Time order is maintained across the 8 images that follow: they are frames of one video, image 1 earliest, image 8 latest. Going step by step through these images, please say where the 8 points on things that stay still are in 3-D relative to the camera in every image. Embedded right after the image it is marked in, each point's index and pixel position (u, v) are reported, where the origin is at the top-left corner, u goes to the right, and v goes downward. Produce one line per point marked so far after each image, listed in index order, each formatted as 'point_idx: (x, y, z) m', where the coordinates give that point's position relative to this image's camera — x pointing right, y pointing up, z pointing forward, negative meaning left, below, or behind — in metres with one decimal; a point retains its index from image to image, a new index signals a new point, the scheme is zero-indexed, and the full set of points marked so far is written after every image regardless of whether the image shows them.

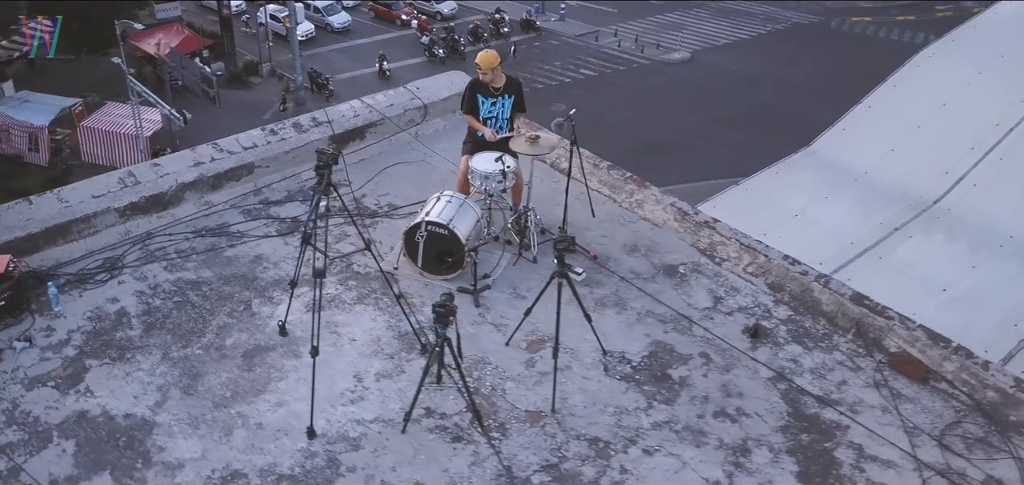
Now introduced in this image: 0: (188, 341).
0: (-2.2, -0.7, +5.8) m
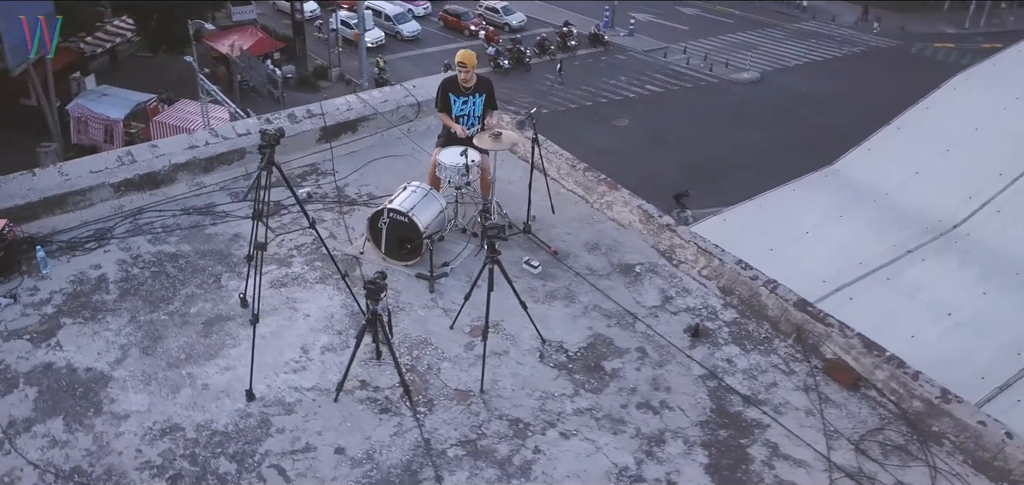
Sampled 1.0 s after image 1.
0: (-2.6, -0.5, +6.2) m
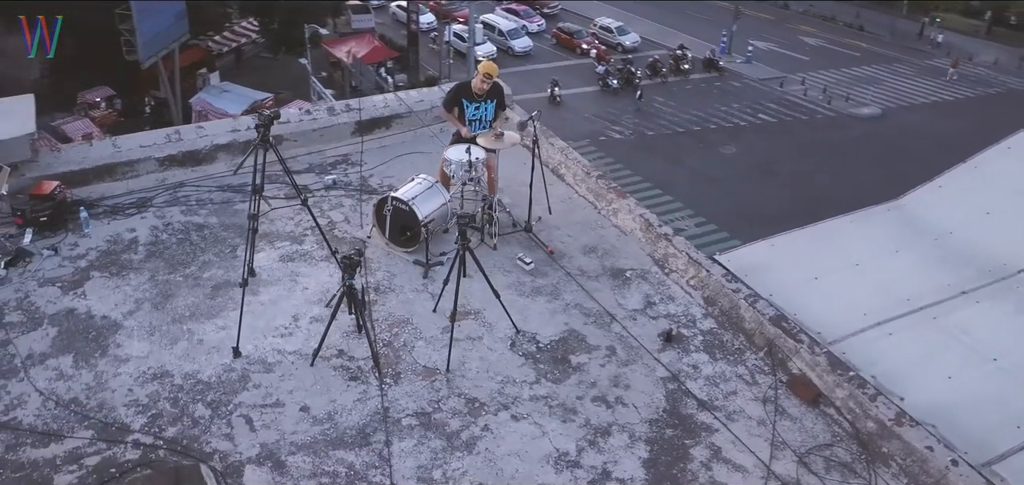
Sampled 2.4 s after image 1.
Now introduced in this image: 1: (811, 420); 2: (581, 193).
0: (-2.7, -0.2, +6.9) m
1: (+2.0, -1.2, +5.8) m
2: (+0.7, +0.5, +8.4) m
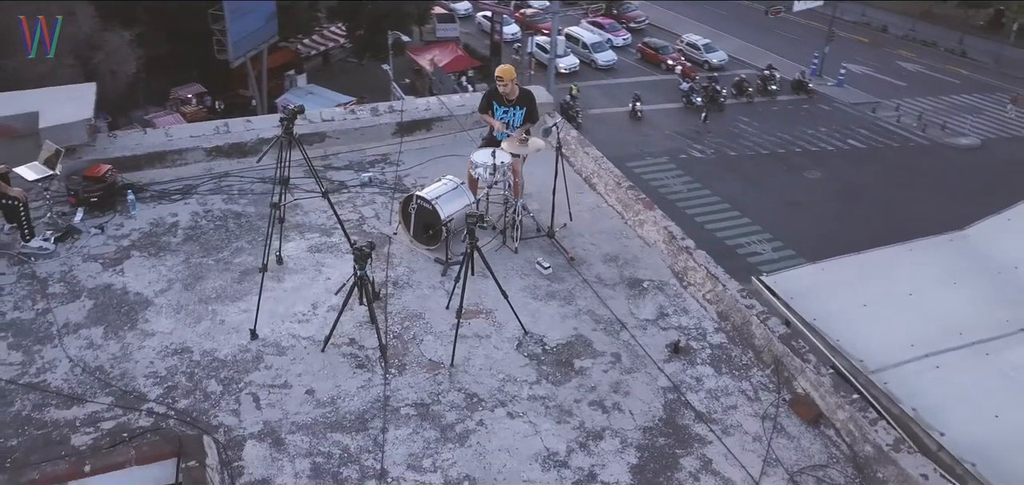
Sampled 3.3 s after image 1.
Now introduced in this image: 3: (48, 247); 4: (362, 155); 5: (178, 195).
0: (-2.6, -0.1, +7.2) m
1: (+2.0, -1.3, +5.8) m
2: (+1.0, +0.4, +8.5) m
3: (-3.8, 0.0, +7.0) m
4: (-1.6, +0.9, +8.9) m
5: (-3.1, +0.4, +7.9) m
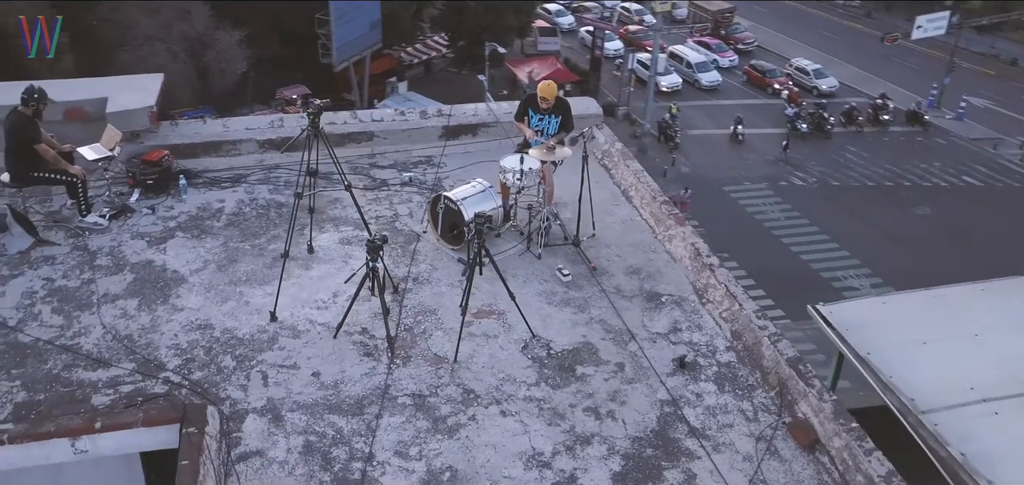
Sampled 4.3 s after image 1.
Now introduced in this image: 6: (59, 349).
0: (-2.4, 0.0, +7.6) m
1: (+1.9, -1.5, +5.7) m
2: (+1.3, +0.3, +8.5) m
3: (-3.6, +0.2, +7.5) m
4: (-1.1, +0.9, +9.2) m
5: (-2.8, +0.6, +8.4) m
6: (-3.2, -0.8, +6.1) m
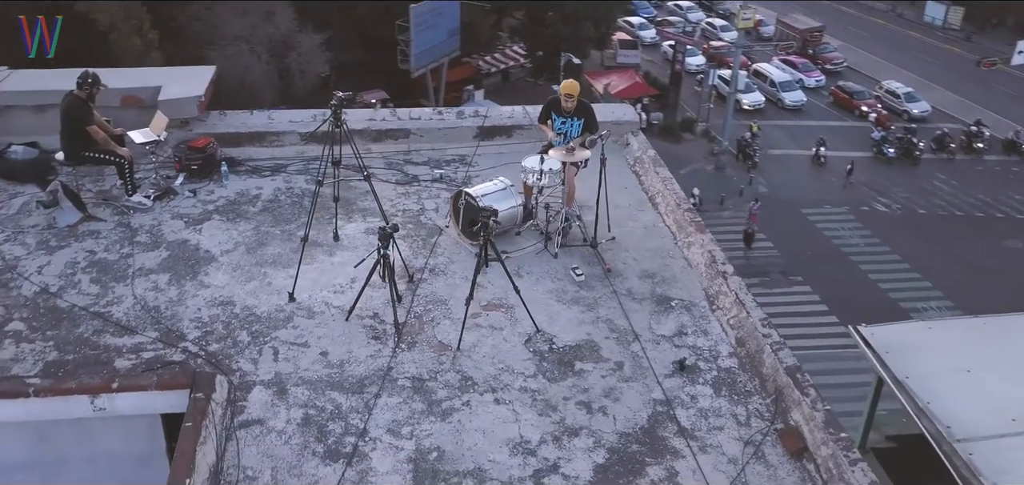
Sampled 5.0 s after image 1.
0: (-2.2, +0.2, +8.0) m
1: (+1.8, -1.5, +5.7) m
2: (+1.5, +0.2, +8.6) m
3: (-3.4, +0.4, +8.0) m
4: (-0.8, +1.0, +9.5) m
5: (-2.5, +0.7, +8.8) m
6: (-3.2, -0.6, +6.6) m
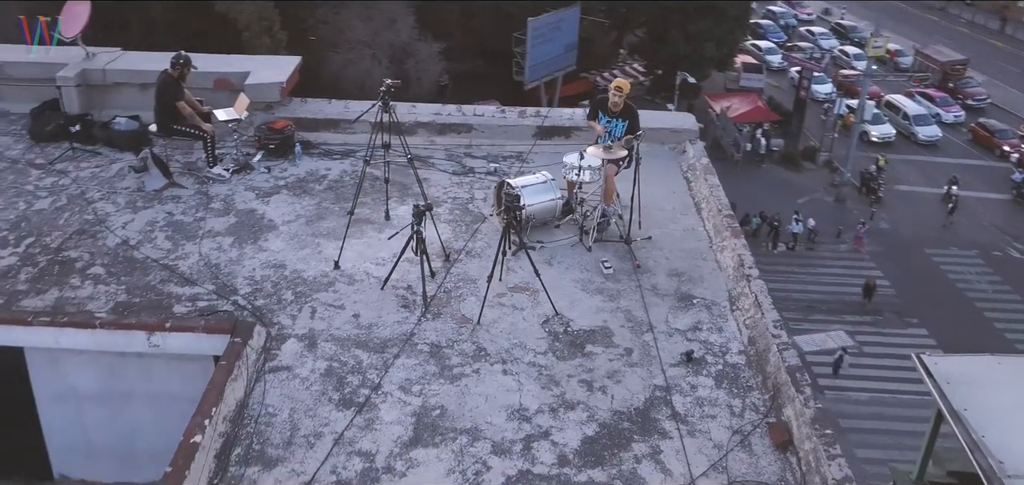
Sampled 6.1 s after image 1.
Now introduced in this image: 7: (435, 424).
0: (-1.8, +0.4, +8.7) m
1: (+1.8, -1.5, +5.9) m
2: (+2.0, +0.2, +8.8) m
3: (-3.0, +0.7, +8.9) m
4: (-0.1, +1.1, +10.0) m
5: (-1.9, +1.0, +9.6) m
6: (-3.0, -0.2, +7.5) m
7: (-0.5, -1.3, +6.0) m
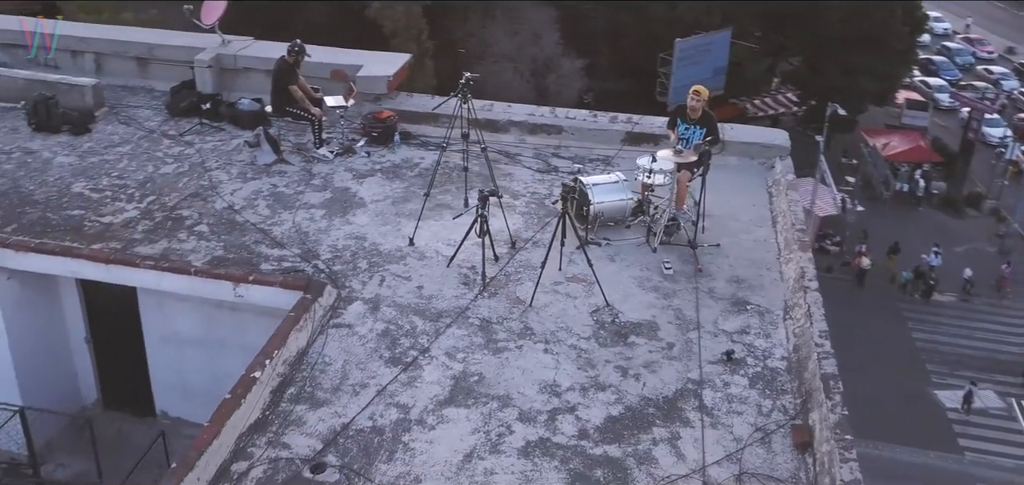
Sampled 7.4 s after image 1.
0: (-1.0, +0.6, +9.4) m
1: (+1.9, -1.5, +6.0) m
2: (+2.7, 0.0, +8.9) m
3: (-2.1, +1.0, +9.7) m
4: (+0.9, +1.1, +10.4) m
5: (-0.9, +1.2, +10.3) m
6: (-2.5, +0.1, +8.3) m
7: (-0.3, -1.1, +6.5) m
